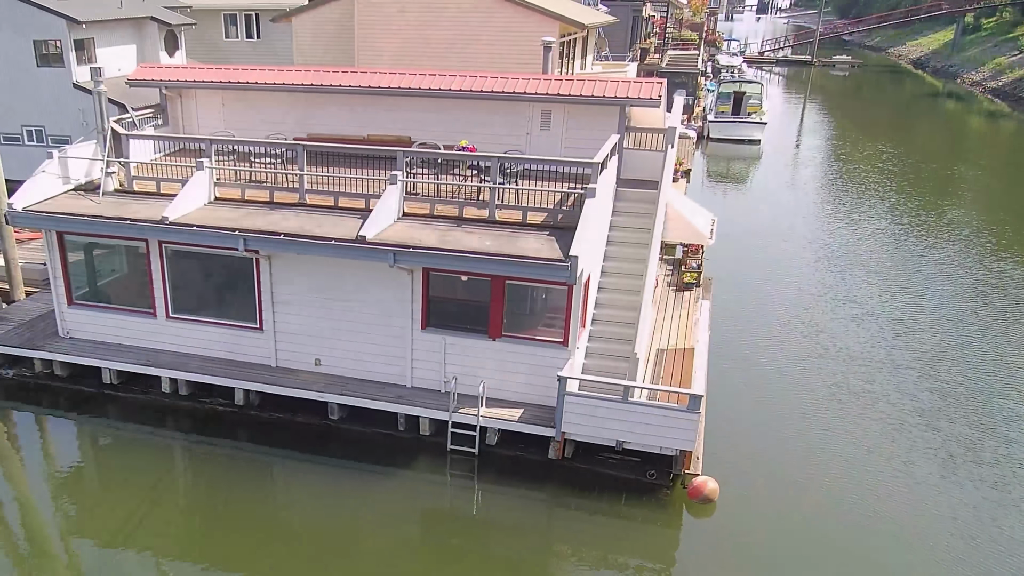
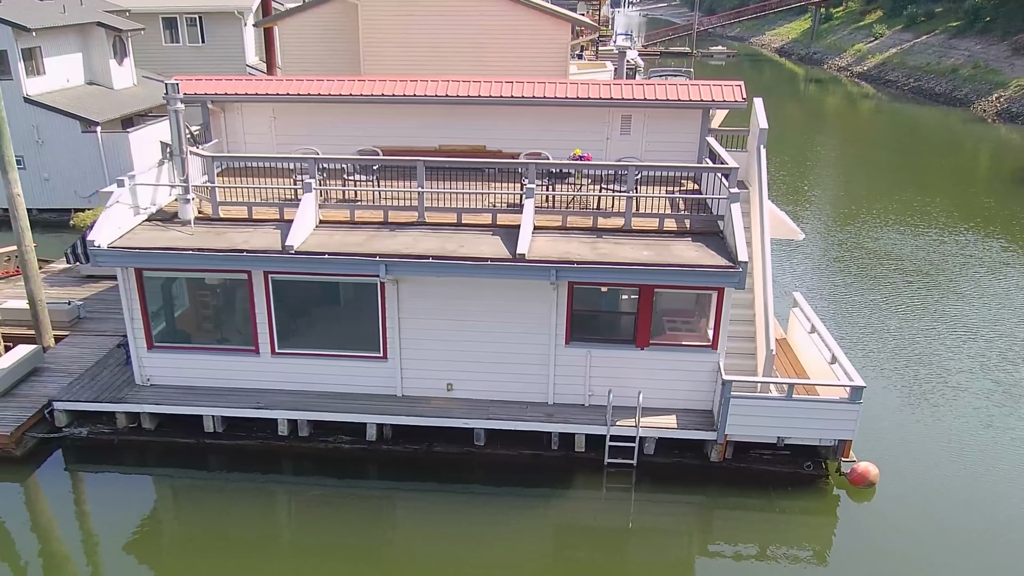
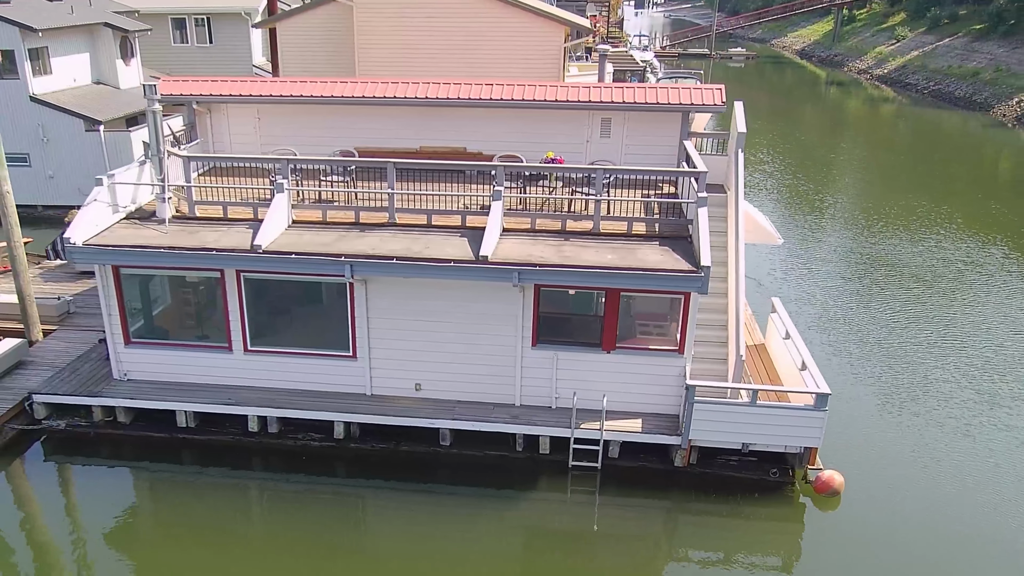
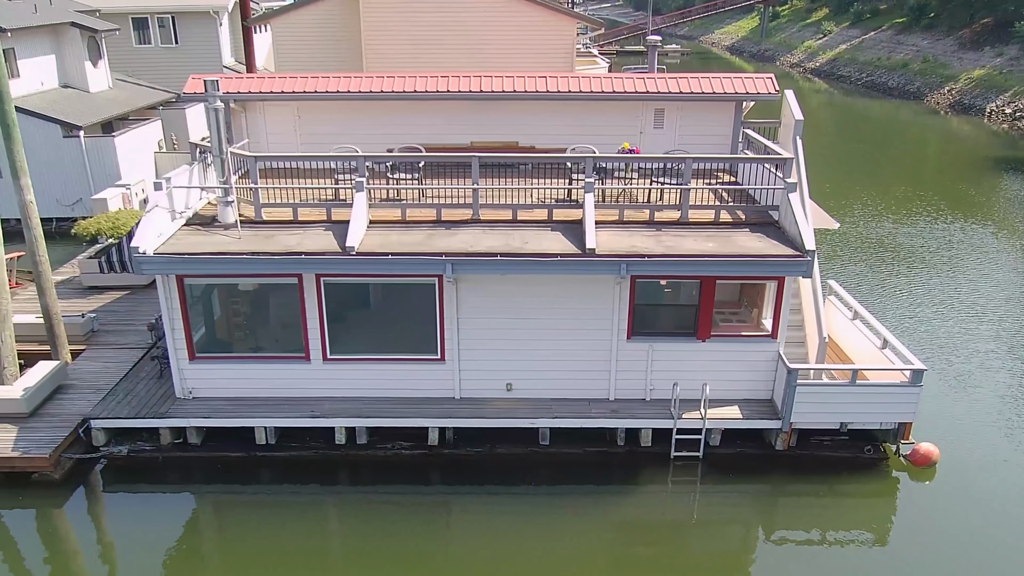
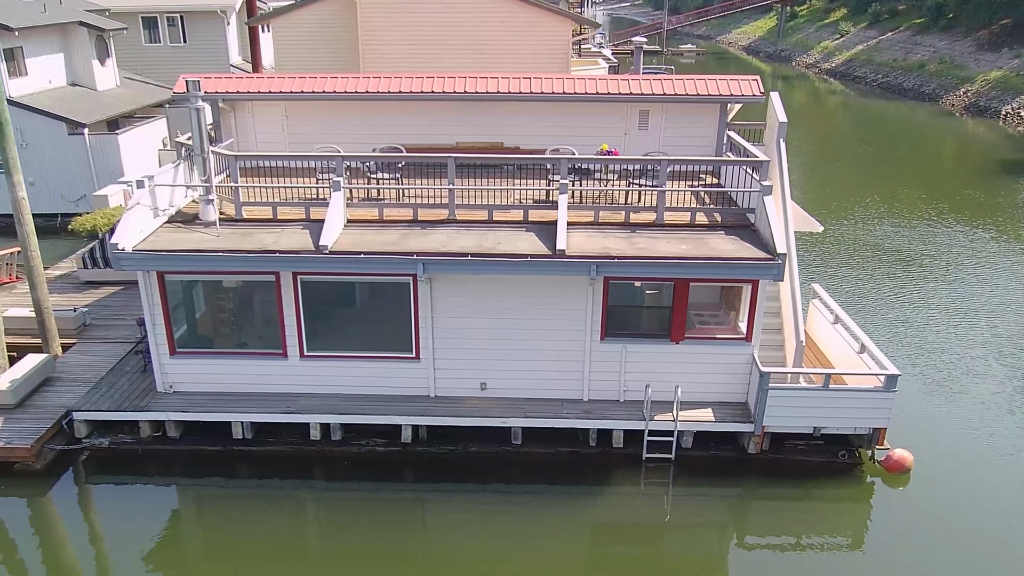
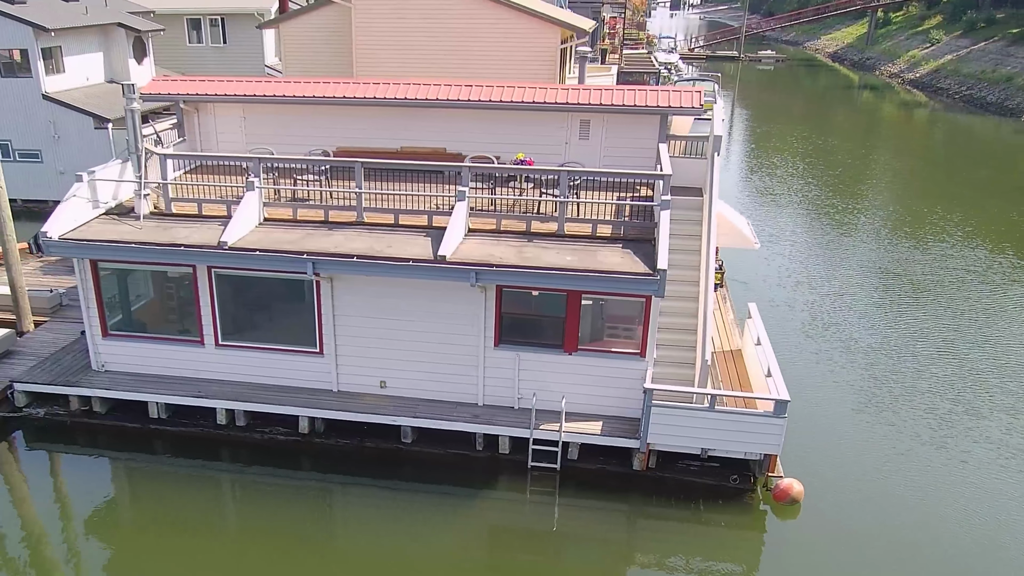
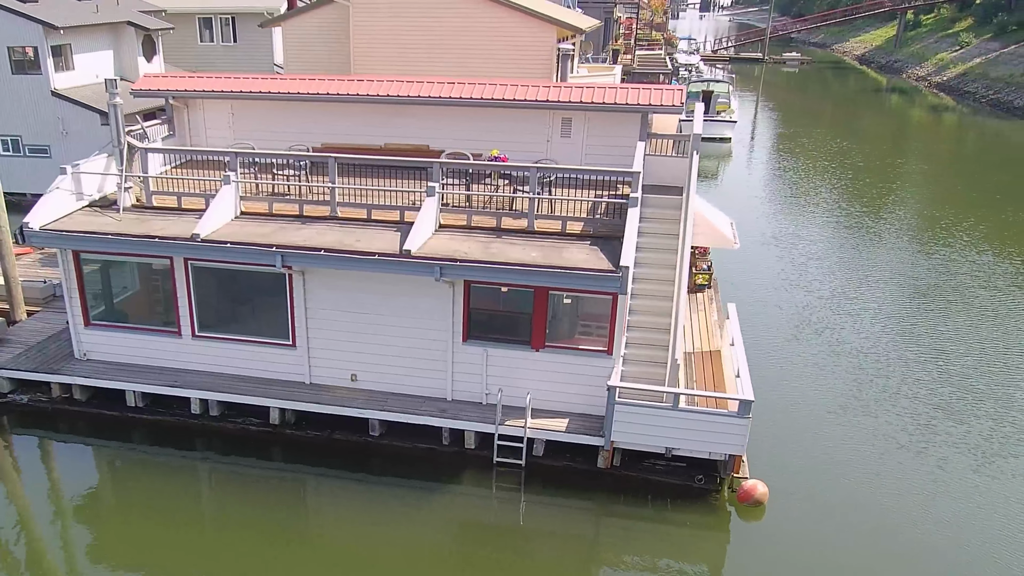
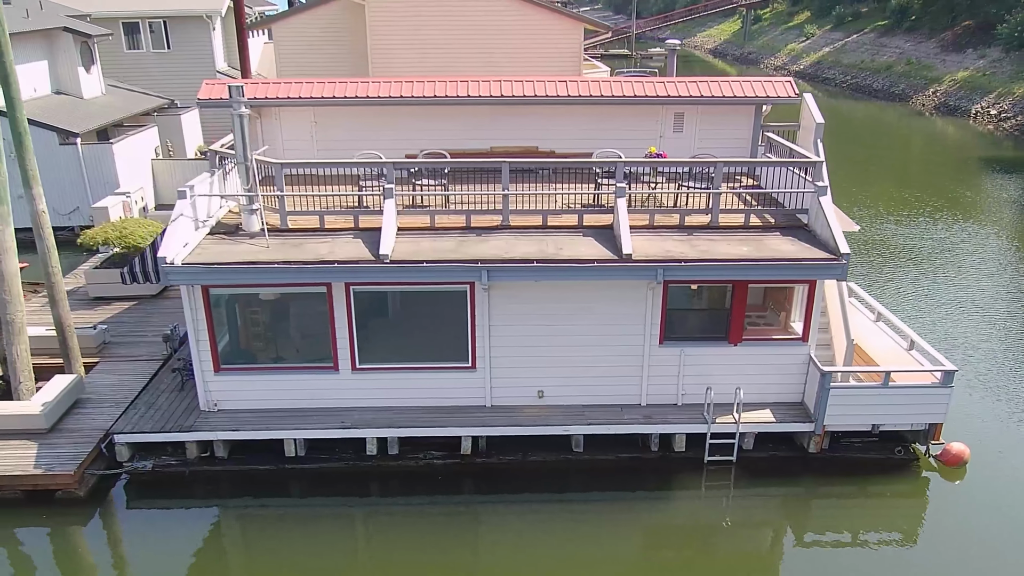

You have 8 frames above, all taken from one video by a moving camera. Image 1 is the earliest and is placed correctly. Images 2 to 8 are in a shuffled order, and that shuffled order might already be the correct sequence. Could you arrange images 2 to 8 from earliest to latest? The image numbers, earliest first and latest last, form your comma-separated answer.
7, 6, 3, 2, 5, 4, 8
